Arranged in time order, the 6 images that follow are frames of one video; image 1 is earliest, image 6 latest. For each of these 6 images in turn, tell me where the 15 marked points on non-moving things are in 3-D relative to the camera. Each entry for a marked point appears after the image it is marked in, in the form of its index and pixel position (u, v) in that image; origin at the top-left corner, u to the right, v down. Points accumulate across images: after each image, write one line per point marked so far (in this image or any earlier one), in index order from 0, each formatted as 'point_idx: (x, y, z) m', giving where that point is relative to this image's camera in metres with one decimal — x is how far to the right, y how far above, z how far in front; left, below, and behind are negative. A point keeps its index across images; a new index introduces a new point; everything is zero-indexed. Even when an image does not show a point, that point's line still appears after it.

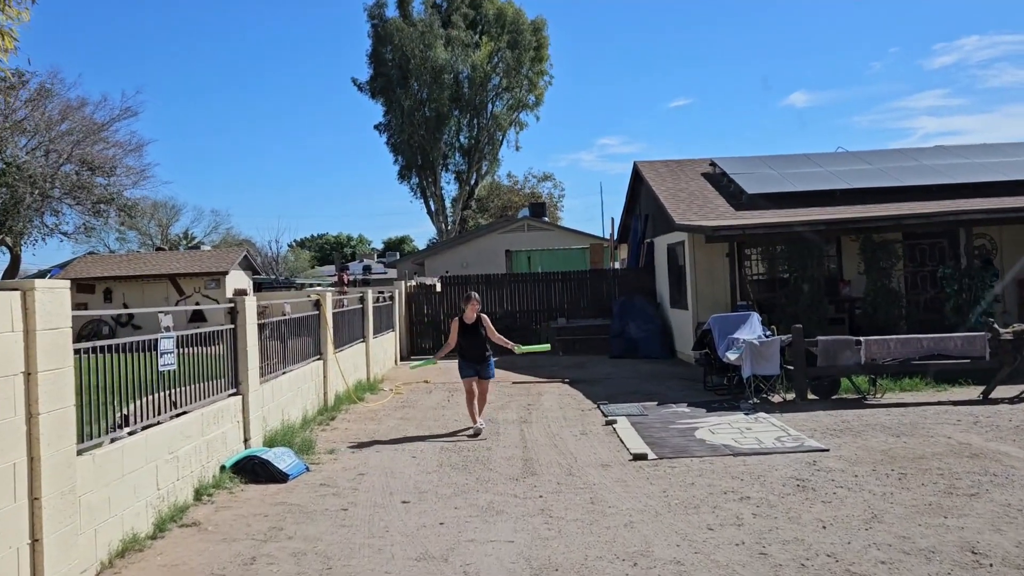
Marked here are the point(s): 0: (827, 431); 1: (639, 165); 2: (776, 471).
0: (+2.7, -1.3, +8.2) m
1: (+2.4, +2.4, +18.0) m
2: (+1.9, -1.3, +6.8) m
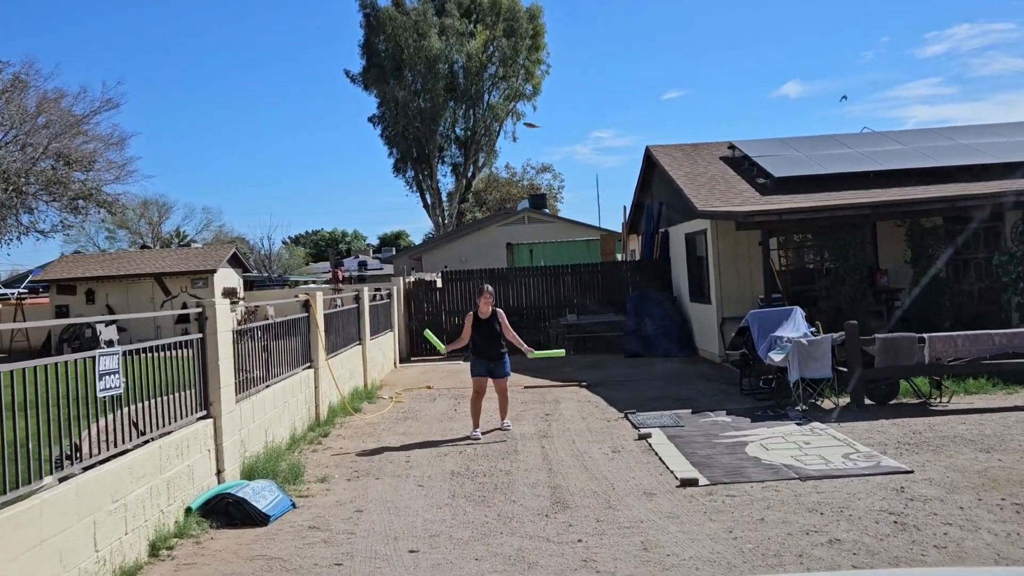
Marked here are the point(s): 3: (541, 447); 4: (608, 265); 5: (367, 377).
0: (+2.9, -1.2, +7.0) m
1: (+2.5, +2.5, +16.9) m
2: (+2.1, -1.3, +5.6) m
3: (+0.2, -1.3, +7.9) m
4: (+1.7, +0.4, +17.0) m
5: (-1.9, -1.2, +12.4) m
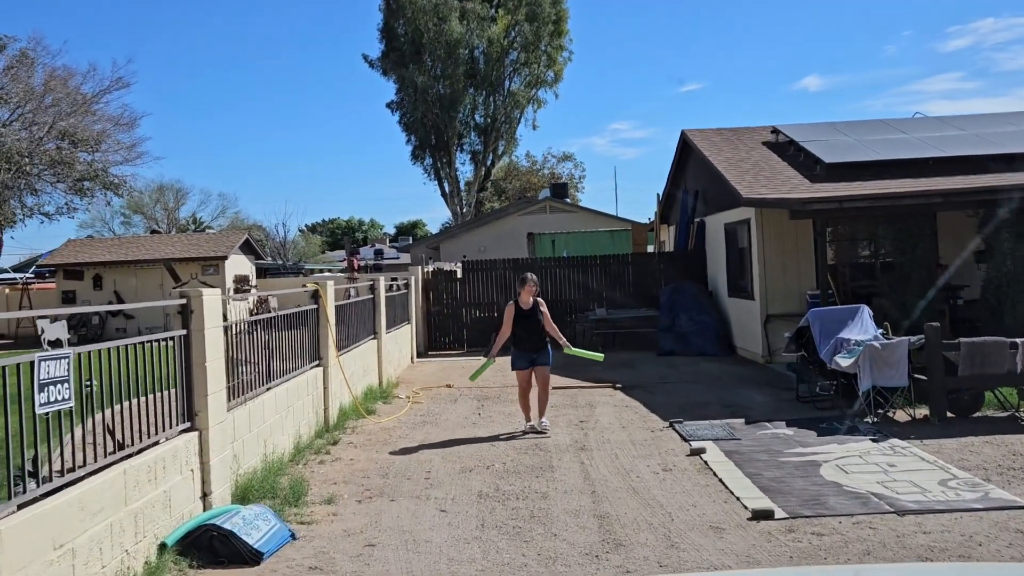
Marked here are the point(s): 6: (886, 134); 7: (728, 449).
0: (+3.1, -1.2, +6.0) m
1: (+2.9, +2.6, +15.8) m
2: (+2.3, -1.3, +4.6) m
3: (+0.5, -1.3, +6.9) m
4: (+2.2, +0.5, +16.0) m
5: (-1.6, -1.1, +11.4) m
6: (+5.7, +2.3, +14.3) m
7: (+1.6, -1.2, +7.1) m
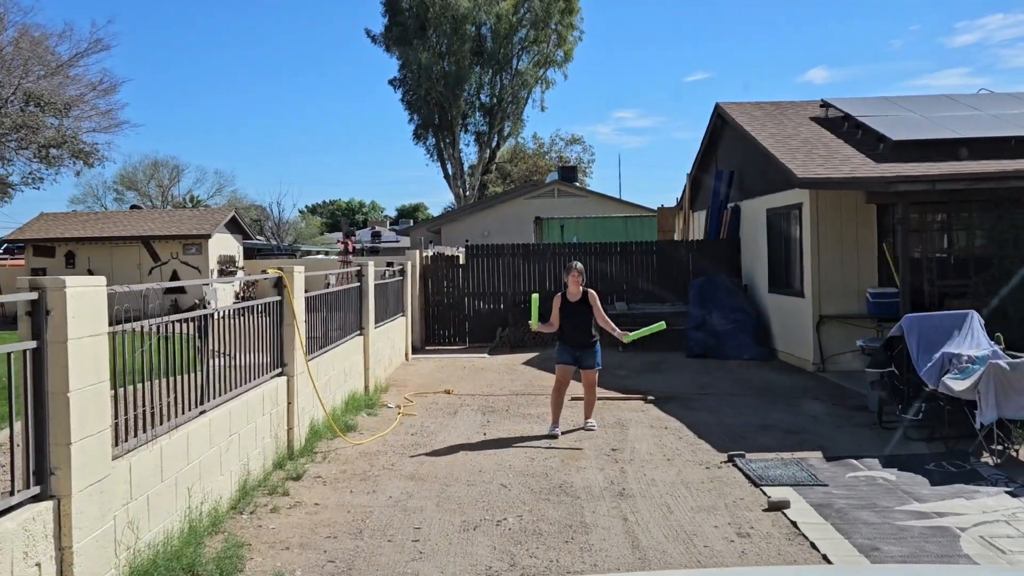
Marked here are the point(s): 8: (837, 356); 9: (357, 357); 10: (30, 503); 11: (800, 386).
0: (+3.2, -1.2, +4.2) m
1: (+3.1, +2.7, +14.0) m
2: (+2.4, -1.3, +2.8) m
3: (+0.6, -1.2, +5.1) m
4: (+2.3, +0.6, +14.2) m
5: (-1.5, -0.9, +9.7) m
6: (+5.8, +2.3, +12.5) m
7: (+1.7, -1.2, +5.4) m
8: (+3.7, -0.8, +10.8) m
9: (-1.5, -0.7, +9.2) m
10: (-1.6, -0.7, +3.1) m
11: (+3.0, -1.0, +9.7) m
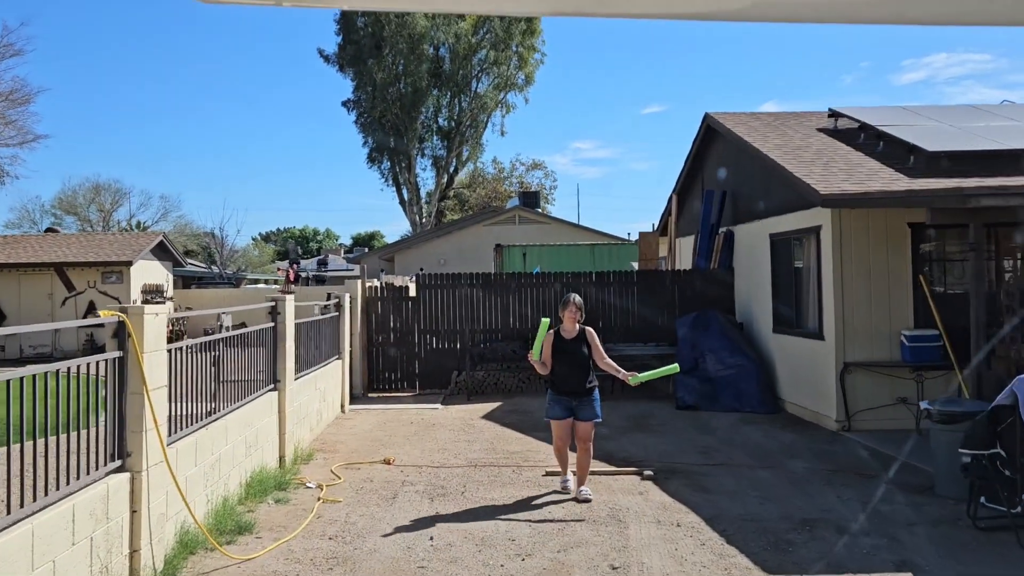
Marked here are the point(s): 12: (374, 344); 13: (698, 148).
0: (+3.1, -1.4, +2.3) m
1: (+2.6, +2.2, +12.1) m
2: (+2.3, -1.4, +0.8) m
3: (+0.5, -1.4, +3.1) m
4: (+1.8, +0.2, +12.3) m
5: (-1.8, -1.2, +7.5) m
6: (+5.4, +1.9, +10.7) m
7: (+1.6, -1.4, +3.4) m
8: (+3.3, -1.2, +8.9) m
9: (-1.8, -1.0, +7.1) m
10: (-1.6, -0.8, +1.0) m
11: (+2.6, -1.3, +7.7) m
12: (-1.8, -0.7, +12.6) m
13: (+2.5, +1.9, +12.9) m
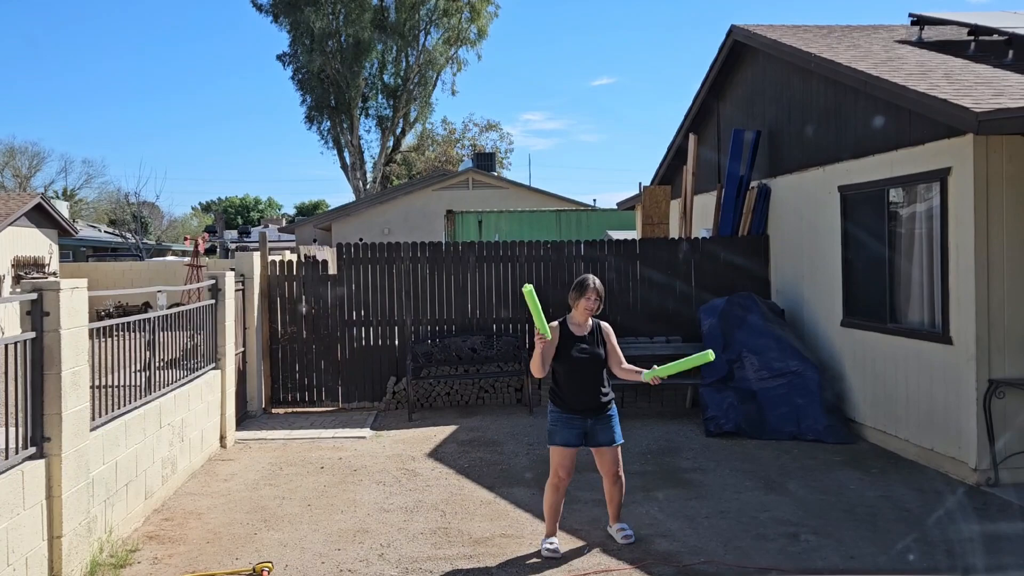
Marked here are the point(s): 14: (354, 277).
0: (+3.3, -1.5, -0.8) m
1: (+2.2, +2.5, +8.9) m
2: (+2.5, -1.5, -2.3) m
3: (+0.5, -1.5, -0.2) m
4: (+1.4, +0.4, +9.0) m
5: (-2.0, -1.1, +4.1) m
6: (+5.1, +2.1, +7.6) m
7: (+1.7, -1.4, +0.2) m
8: (+3.1, -1.0, +5.7) m
9: (-2.0, -0.9, +3.7) m
10: (-1.4, -0.9, -2.4) m
11: (+2.4, -1.2, +4.6) m
12: (-2.3, -0.5, +9.2) m
13: (+2.1, +2.2, +9.6) m
14: (-1.5, +0.1, +9.2) m
